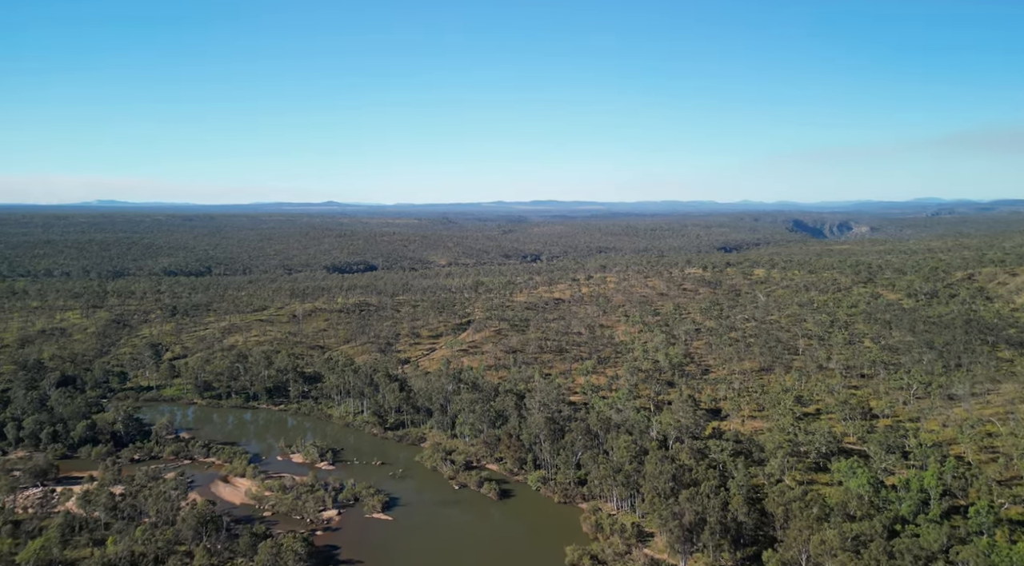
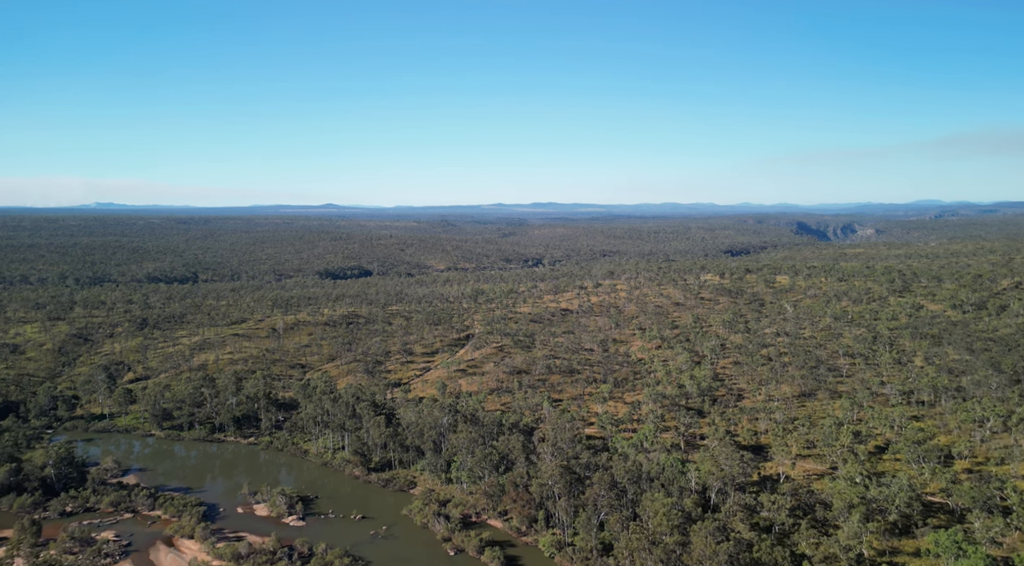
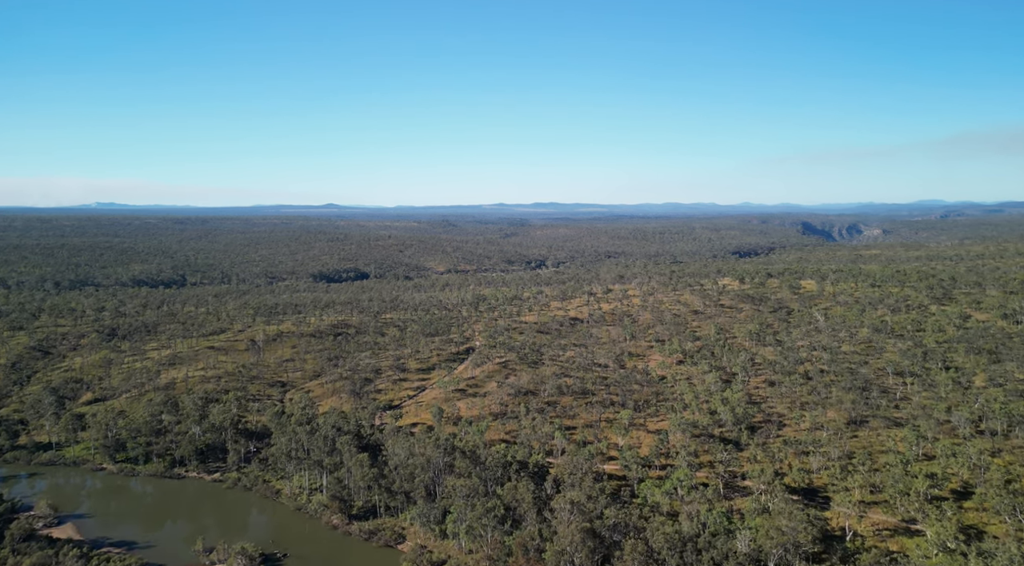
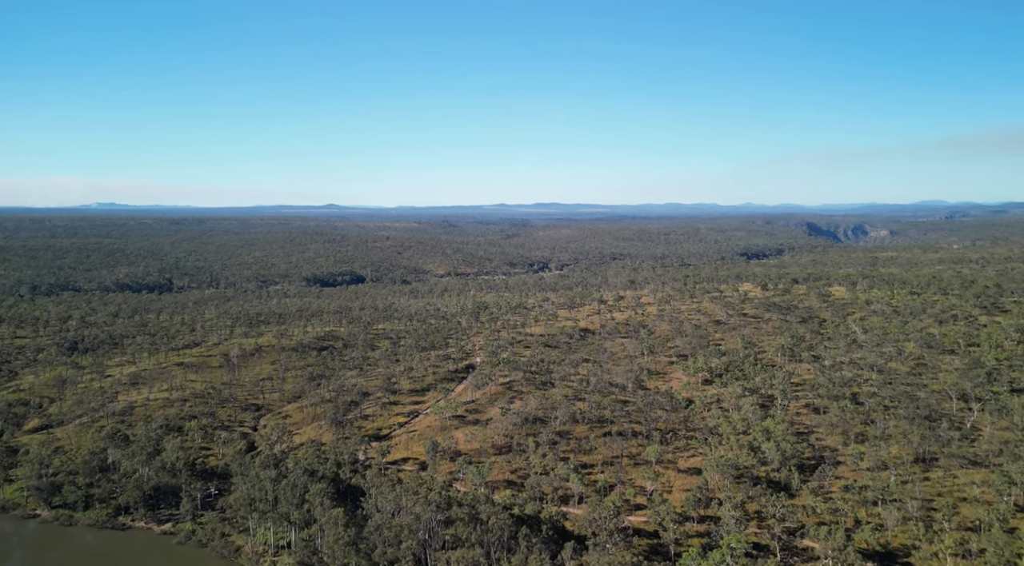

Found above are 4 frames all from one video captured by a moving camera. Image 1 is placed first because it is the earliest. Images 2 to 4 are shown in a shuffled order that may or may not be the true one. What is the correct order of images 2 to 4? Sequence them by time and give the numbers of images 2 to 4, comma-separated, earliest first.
2, 3, 4
